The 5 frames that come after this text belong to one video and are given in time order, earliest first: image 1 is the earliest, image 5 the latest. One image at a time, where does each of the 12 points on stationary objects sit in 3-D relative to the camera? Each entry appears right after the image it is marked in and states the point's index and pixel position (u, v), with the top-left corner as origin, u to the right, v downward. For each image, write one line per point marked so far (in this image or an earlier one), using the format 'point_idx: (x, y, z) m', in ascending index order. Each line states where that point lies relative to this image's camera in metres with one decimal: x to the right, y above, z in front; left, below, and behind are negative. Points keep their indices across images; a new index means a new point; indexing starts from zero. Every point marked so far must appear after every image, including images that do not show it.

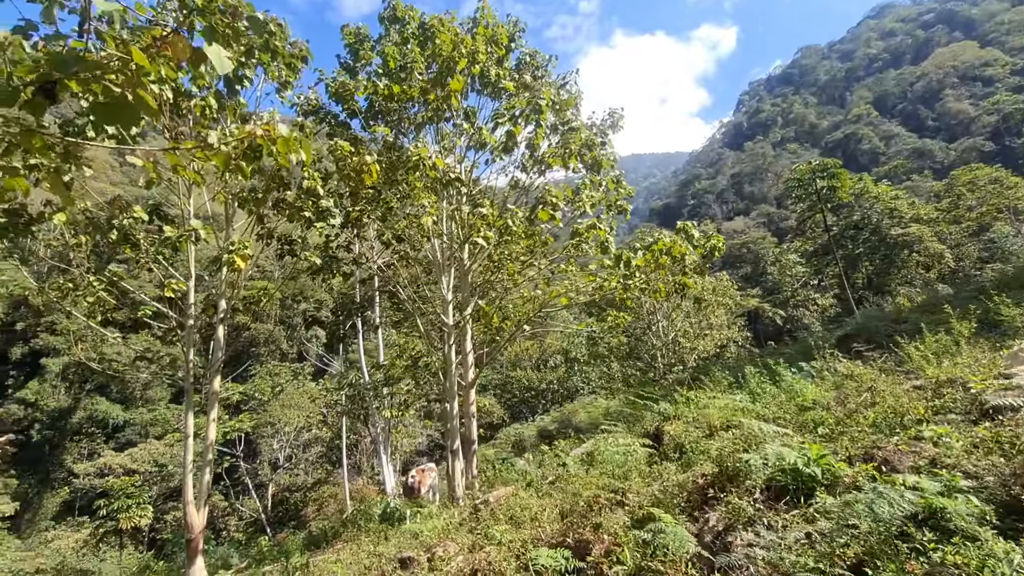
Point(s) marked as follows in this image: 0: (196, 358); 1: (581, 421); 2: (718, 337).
0: (-4.8, -1.0, +7.4) m
1: (+2.0, -4.0, +14.7) m
2: (+6.6, -1.6, +15.6) m
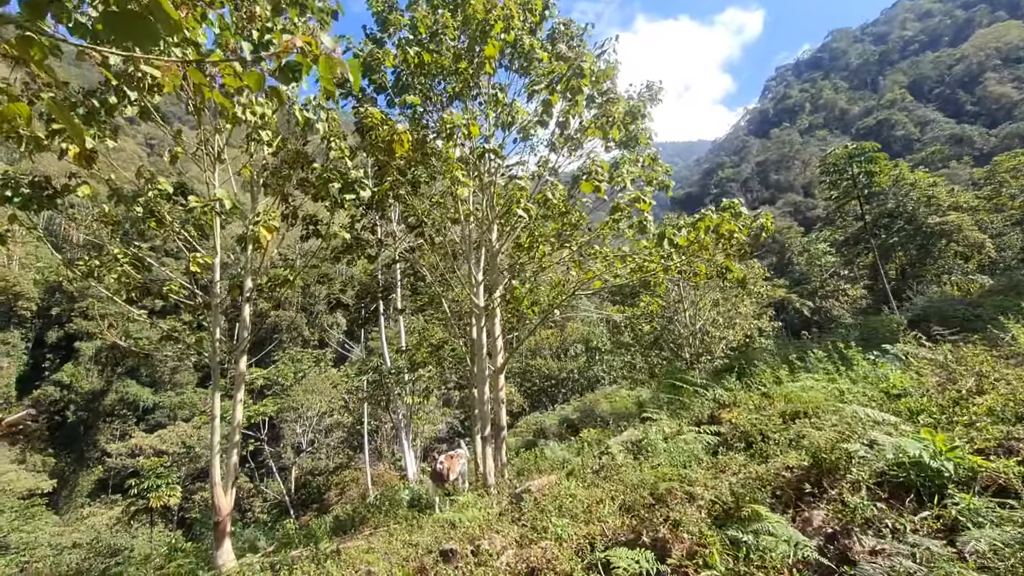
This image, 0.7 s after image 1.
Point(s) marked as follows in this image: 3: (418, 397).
0: (-4.4, -0.8, +7.3) m
1: (+2.7, -3.7, +14.5) m
2: (+7.3, -1.2, +15.1) m
3: (-2.6, -3.0, +13.4) m
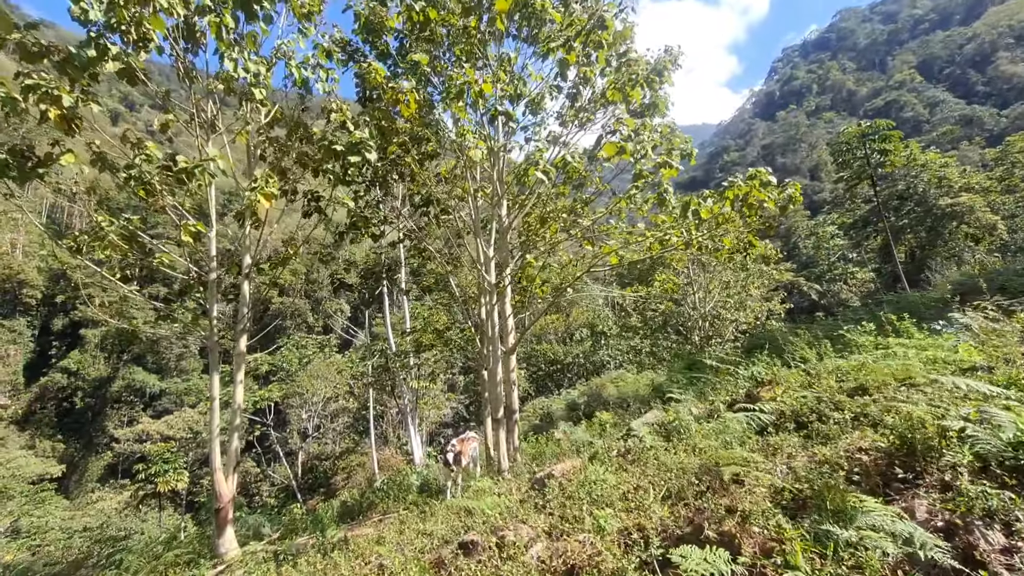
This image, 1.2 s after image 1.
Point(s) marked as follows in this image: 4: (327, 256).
0: (-4.3, -0.5, +7.1) m
1: (+2.9, -3.1, +14.3) m
2: (+7.5, -0.6, +14.8) m
3: (-2.4, -2.6, +13.2) m
4: (-3.1, +0.5, +8.1) m
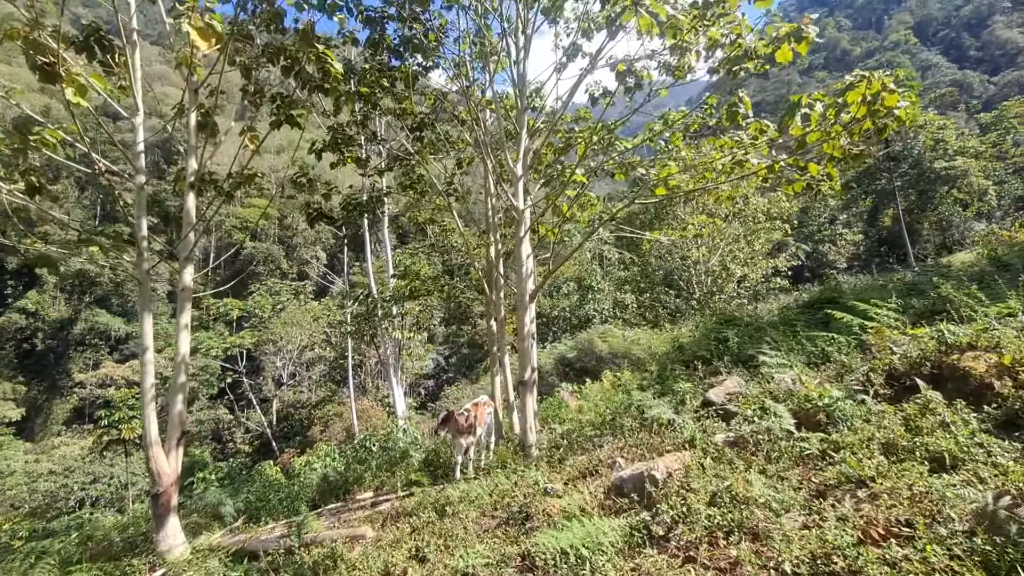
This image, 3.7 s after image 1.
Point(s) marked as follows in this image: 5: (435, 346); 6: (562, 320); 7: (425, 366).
0: (-4.1, +0.4, +5.9) m
1: (+2.6, -1.8, +13.6) m
2: (+7.3, +0.7, +14.1) m
3: (-2.6, -1.1, +12.2) m
4: (-3.0, +1.5, +6.8) m
5: (-3.1, -2.4, +19.8) m
6: (+2.3, -1.4, +21.3) m
7: (-3.3, -2.9, +18.4) m
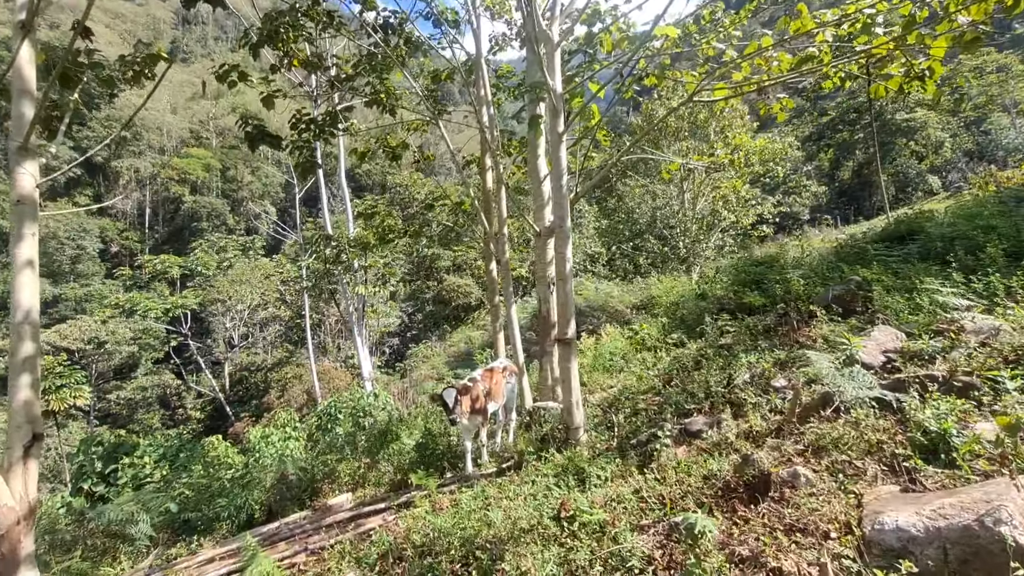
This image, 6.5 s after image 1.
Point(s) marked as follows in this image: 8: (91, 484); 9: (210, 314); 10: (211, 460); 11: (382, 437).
0: (-4.1, +1.0, +4.4) m
1: (+2.0, -0.4, +12.9) m
2: (+6.6, +2.1, +13.5) m
3: (-3.1, 0.0, +11.0) m
4: (-3.1, +2.1, +5.3) m
5: (-4.3, -0.5, +18.6) m
6: (+1.0, +0.6, +20.4) m
7: (-4.3, -1.3, +17.2) m
8: (-5.2, -2.4, +6.0) m
9: (-12.6, -1.1, +20.0) m
10: (-3.7, -2.1, +5.9) m
11: (-1.5, -1.4, +5.2) m
